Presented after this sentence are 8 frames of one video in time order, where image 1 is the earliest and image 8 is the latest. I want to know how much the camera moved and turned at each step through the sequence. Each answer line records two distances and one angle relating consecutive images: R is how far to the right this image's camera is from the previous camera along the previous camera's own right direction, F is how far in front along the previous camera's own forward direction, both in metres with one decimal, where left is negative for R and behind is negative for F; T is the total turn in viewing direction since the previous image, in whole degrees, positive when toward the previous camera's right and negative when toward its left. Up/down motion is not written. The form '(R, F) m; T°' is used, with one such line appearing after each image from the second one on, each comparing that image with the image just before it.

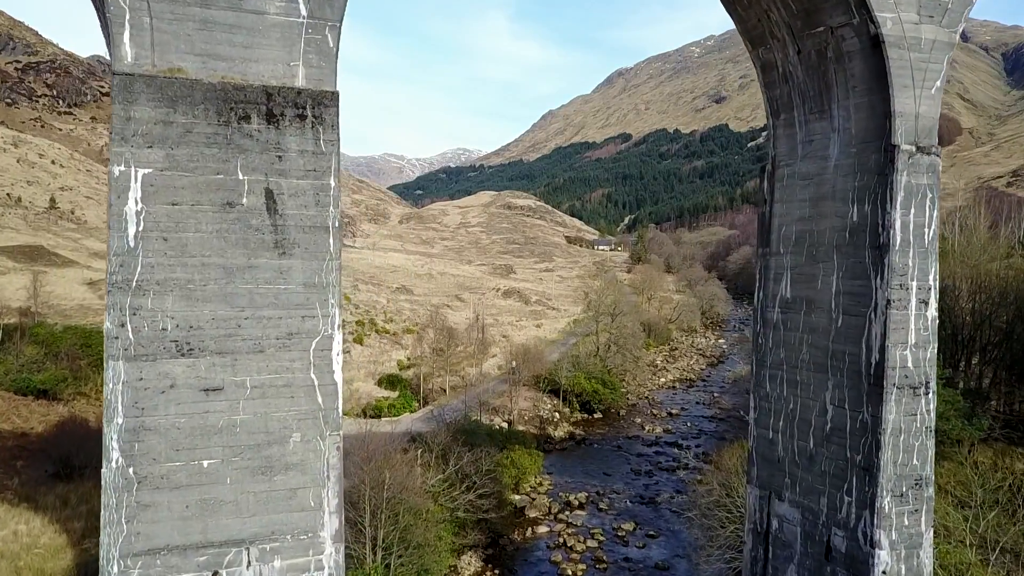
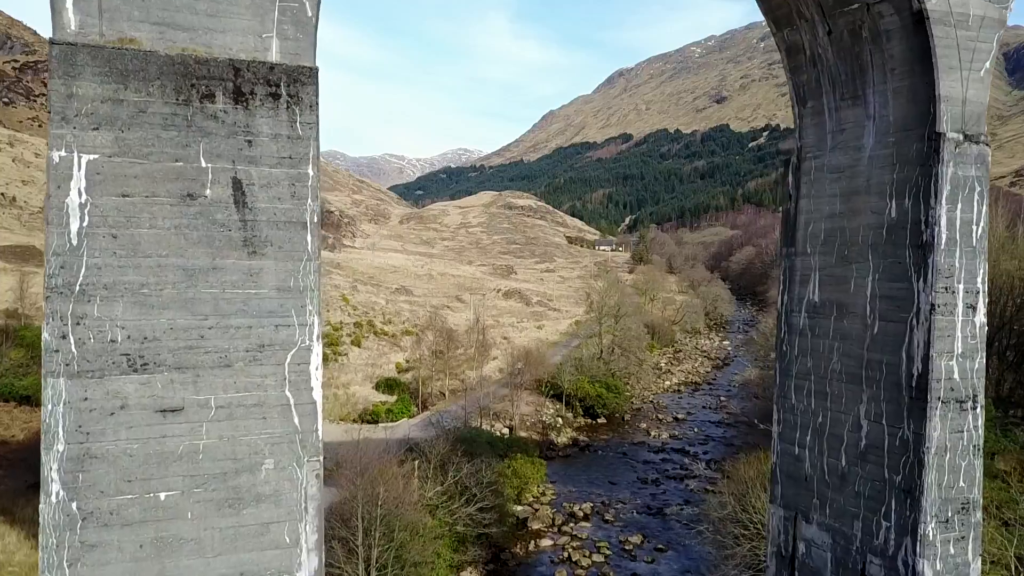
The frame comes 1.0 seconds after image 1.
(0.0, +0.6) m; 0°
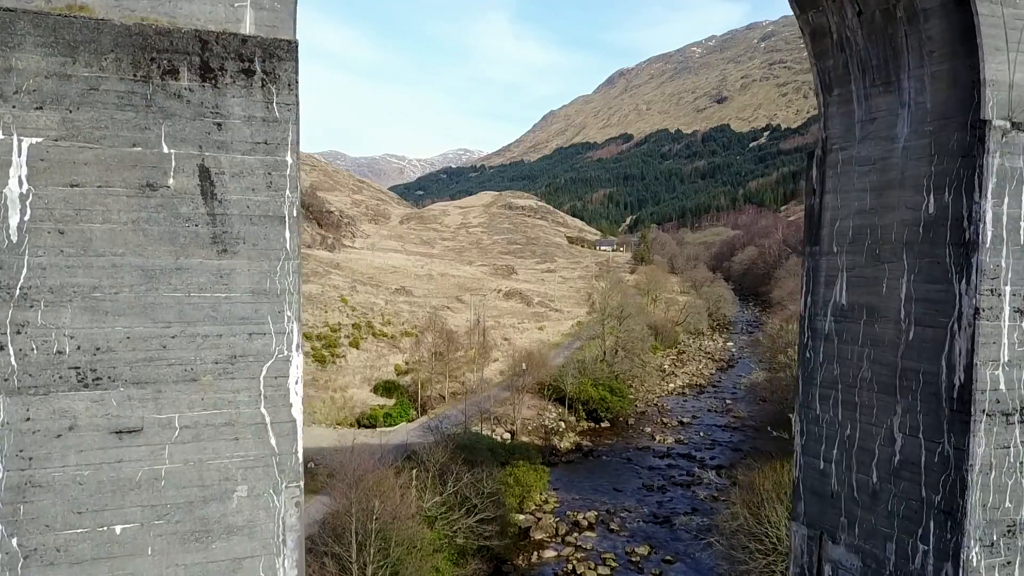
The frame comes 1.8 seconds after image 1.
(0.0, +0.5) m; 0°
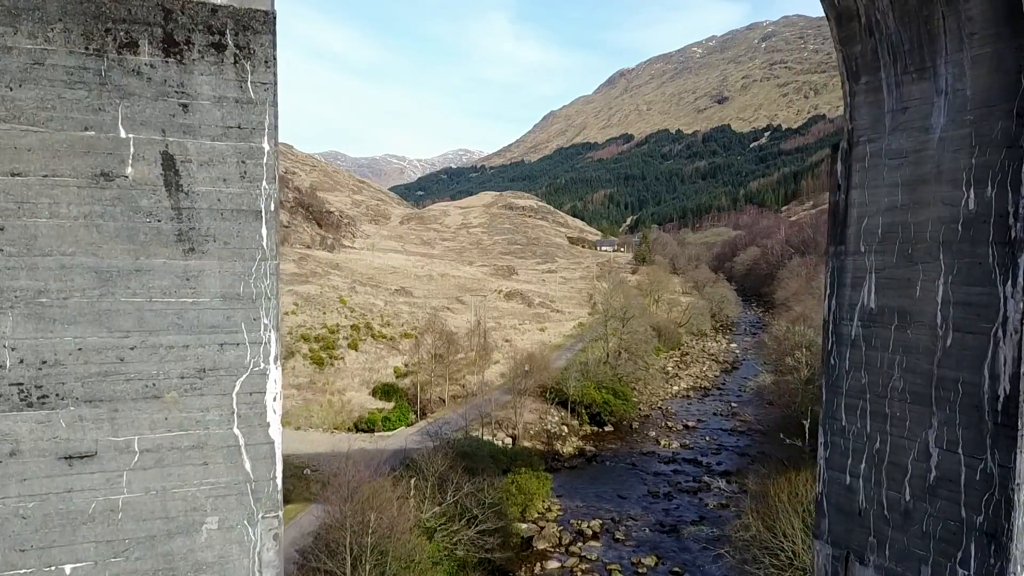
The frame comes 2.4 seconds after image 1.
(0.0, +0.4) m; 0°
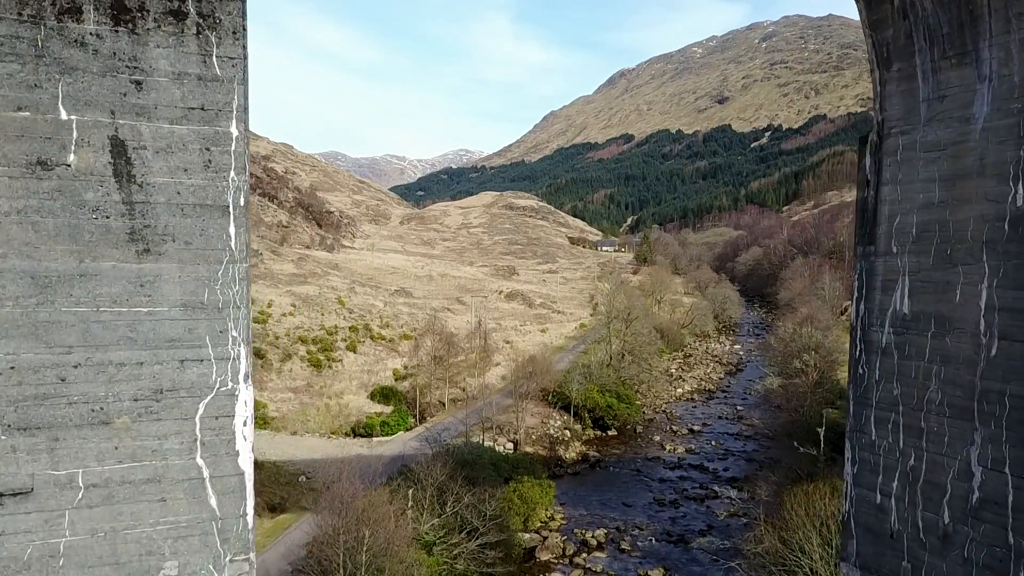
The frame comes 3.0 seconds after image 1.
(0.0, +0.5) m; 0°
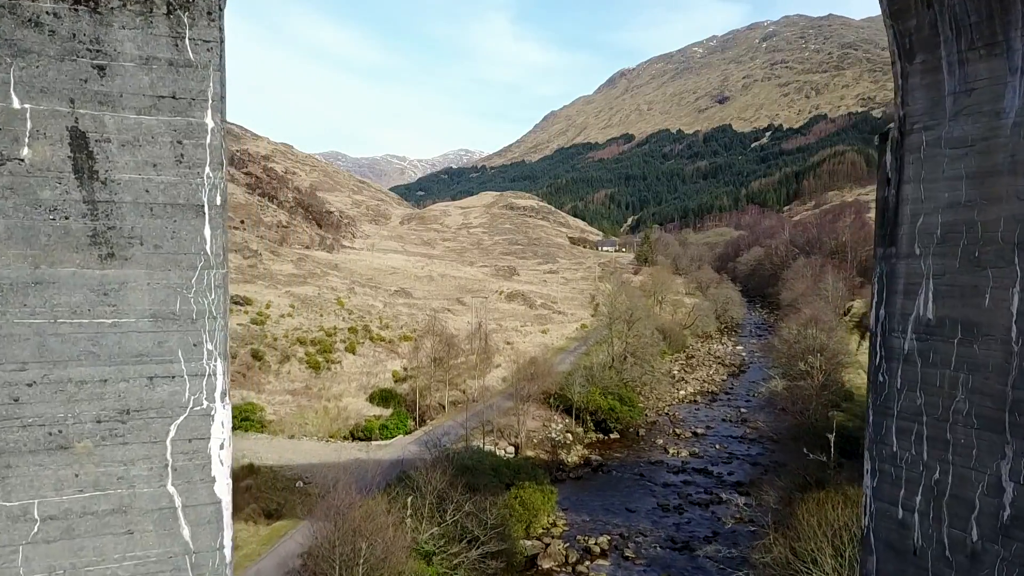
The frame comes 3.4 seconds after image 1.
(0.0, +0.3) m; 0°
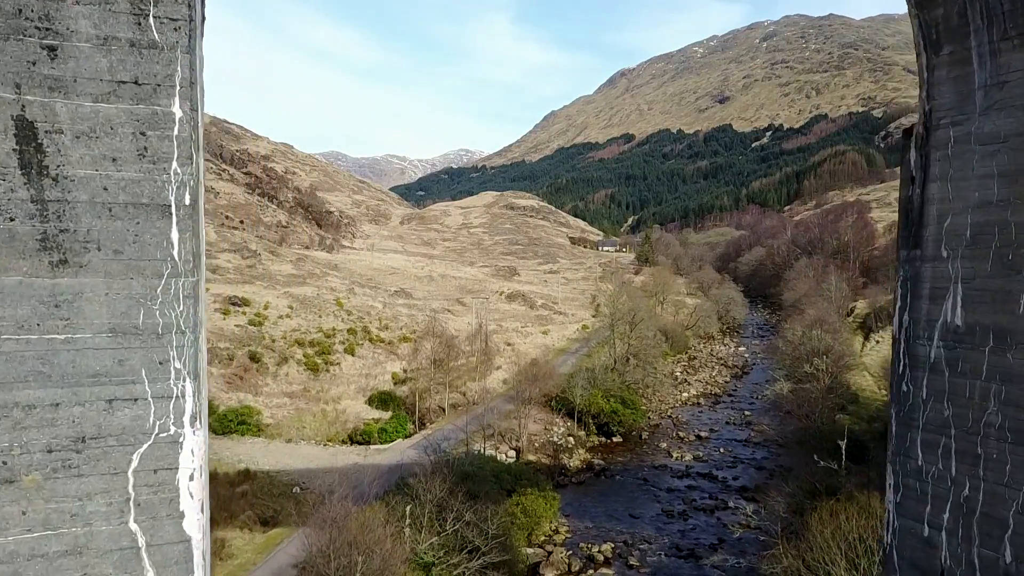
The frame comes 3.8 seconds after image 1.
(0.0, +0.3) m; 0°
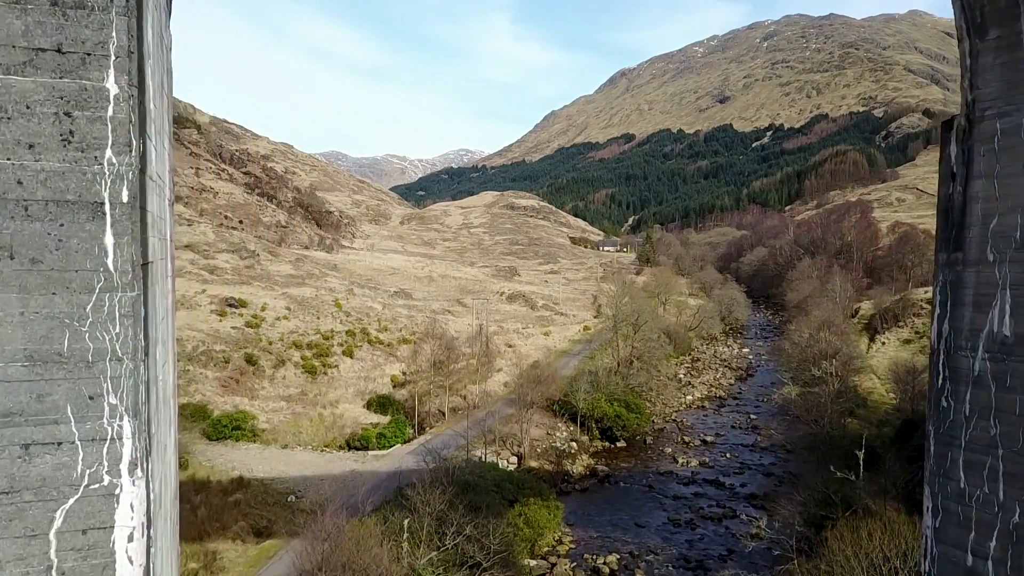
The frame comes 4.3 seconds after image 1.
(0.0, +0.4) m; 0°
